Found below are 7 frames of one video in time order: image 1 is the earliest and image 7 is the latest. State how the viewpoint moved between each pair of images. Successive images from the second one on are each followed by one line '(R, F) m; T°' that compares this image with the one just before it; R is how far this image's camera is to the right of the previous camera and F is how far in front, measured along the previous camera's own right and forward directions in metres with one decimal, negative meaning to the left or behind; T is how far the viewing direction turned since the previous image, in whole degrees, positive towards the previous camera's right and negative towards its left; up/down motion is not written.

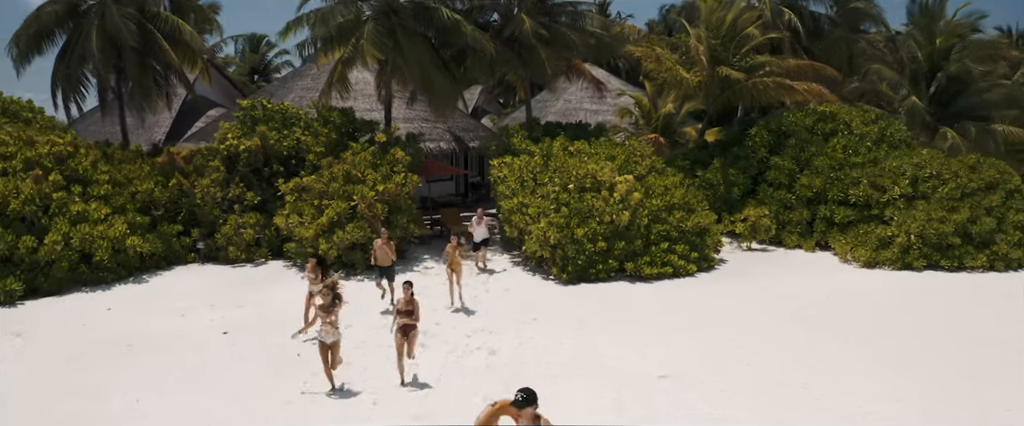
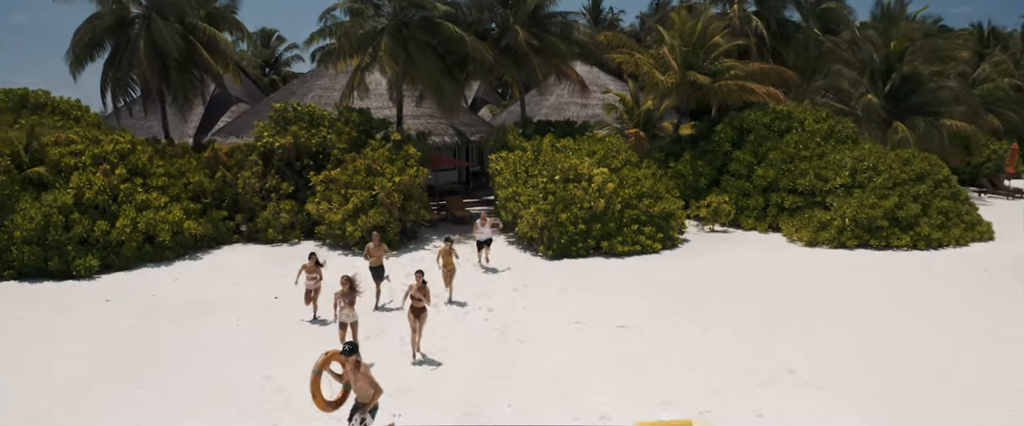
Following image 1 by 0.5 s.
(+0.1, -1.9) m; 0°
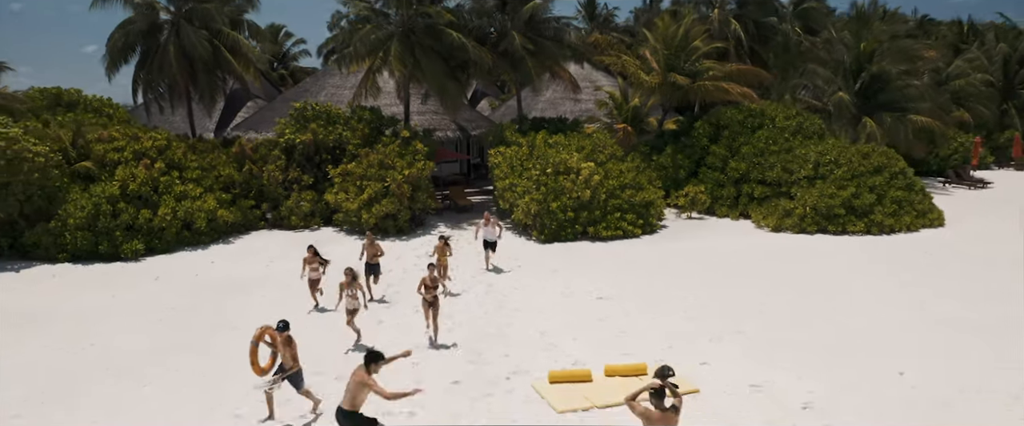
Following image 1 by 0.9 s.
(+0.1, -1.5) m; 0°
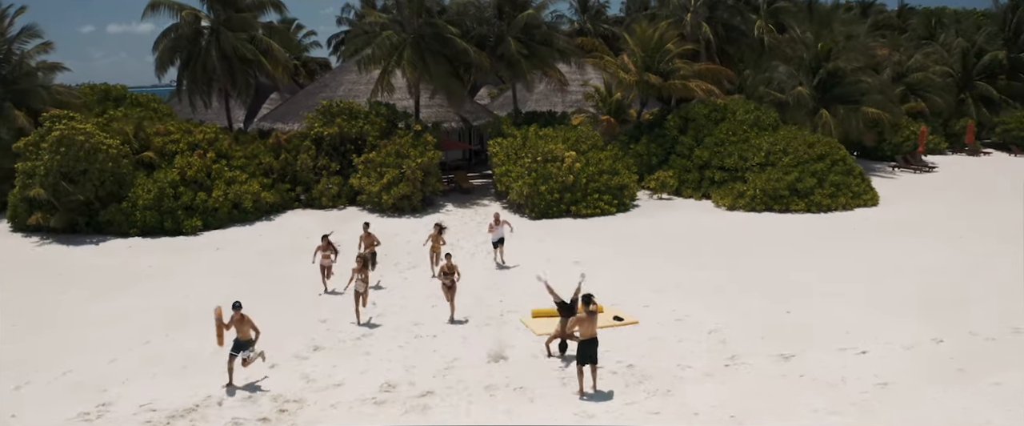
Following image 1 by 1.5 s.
(+0.1, -2.6) m; 0°
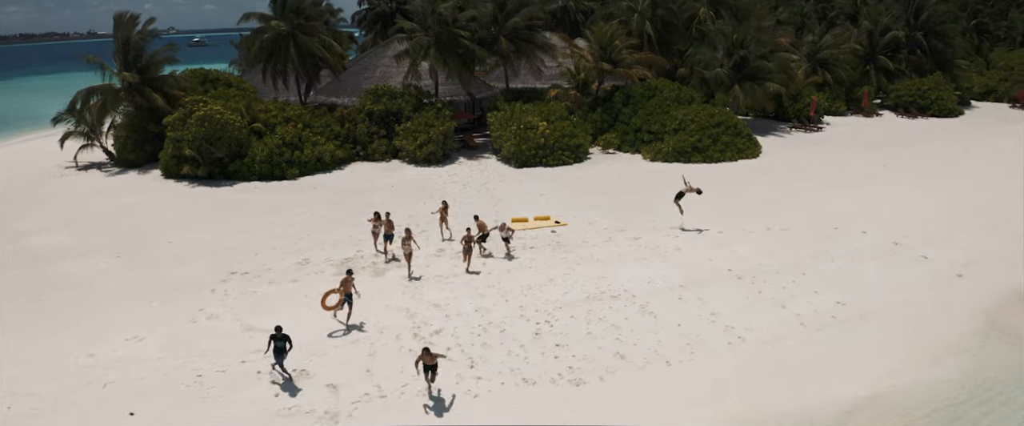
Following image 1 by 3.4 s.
(+0.3, -8.0) m; 0°
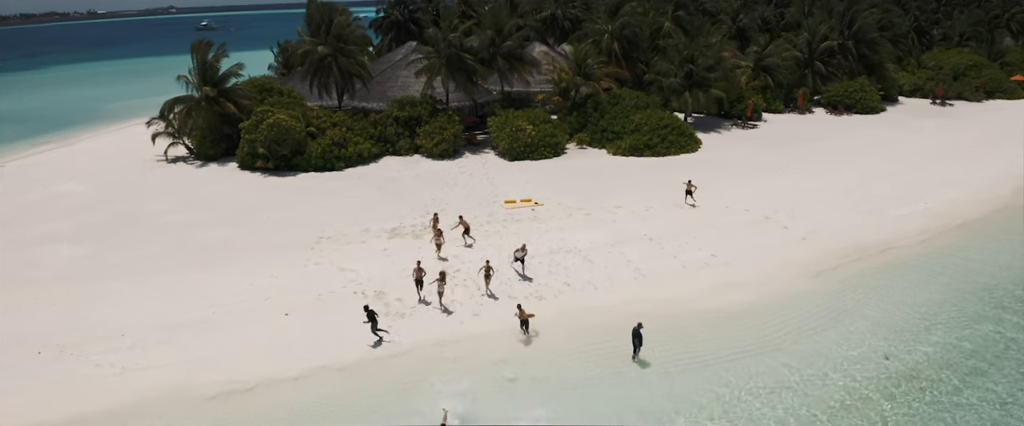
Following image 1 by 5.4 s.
(+0.3, -7.6) m; 0°
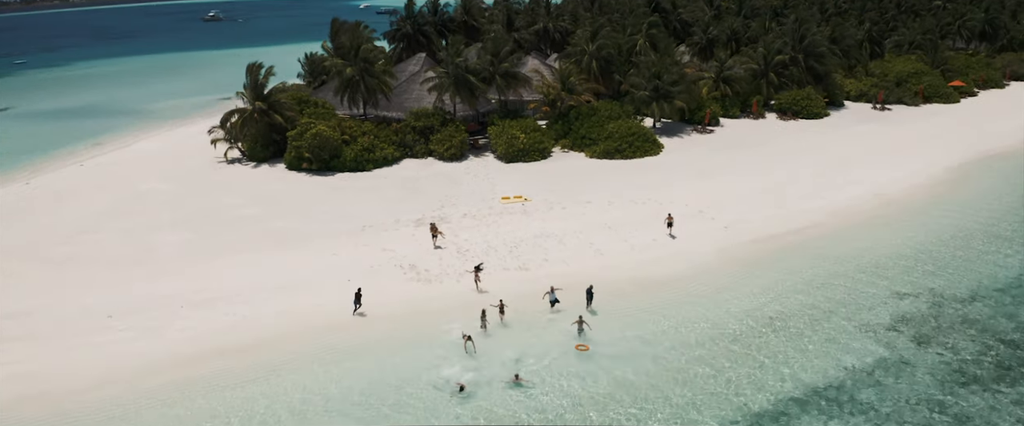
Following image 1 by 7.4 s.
(+0.3, -7.6) m; 0°
